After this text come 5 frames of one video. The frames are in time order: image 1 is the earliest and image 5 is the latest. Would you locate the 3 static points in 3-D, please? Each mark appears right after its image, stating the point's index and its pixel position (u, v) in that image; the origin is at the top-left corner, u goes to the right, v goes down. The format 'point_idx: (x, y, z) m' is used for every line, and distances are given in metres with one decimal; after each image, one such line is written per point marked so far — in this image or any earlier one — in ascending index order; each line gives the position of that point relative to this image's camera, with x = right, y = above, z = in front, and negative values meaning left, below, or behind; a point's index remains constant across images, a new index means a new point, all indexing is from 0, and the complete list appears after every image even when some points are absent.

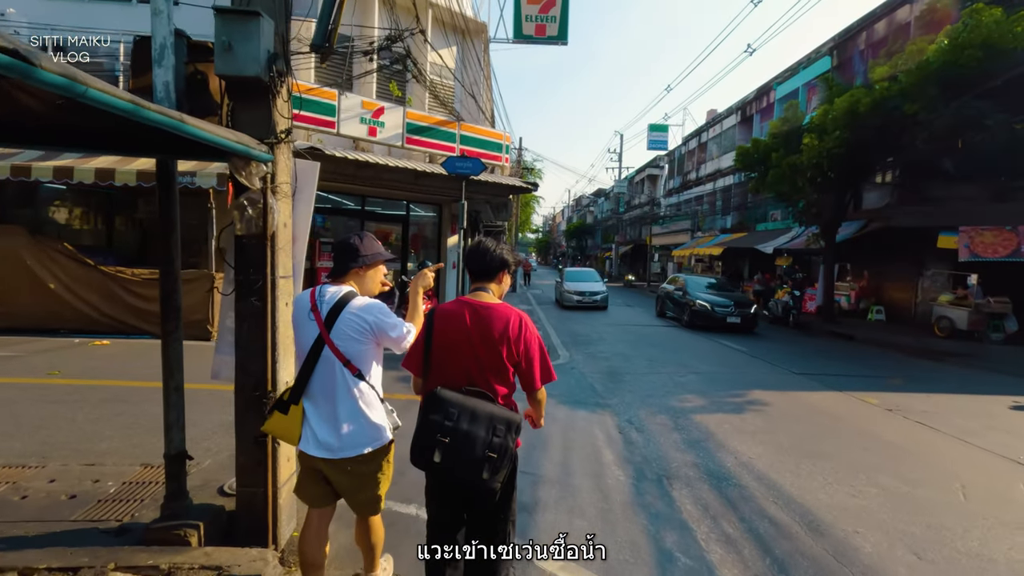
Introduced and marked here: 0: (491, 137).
0: (-0.5, +3.8, +13.4) m
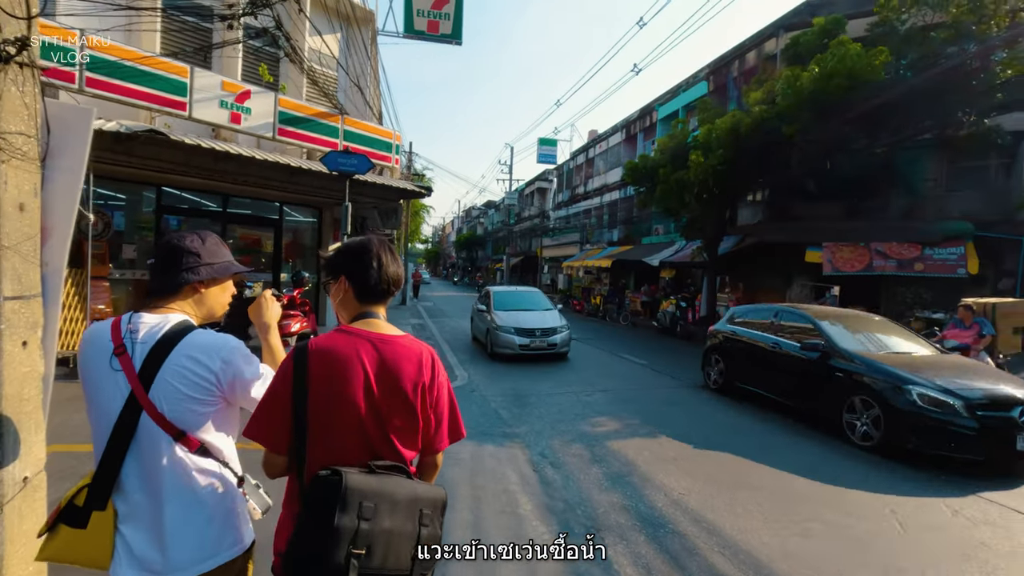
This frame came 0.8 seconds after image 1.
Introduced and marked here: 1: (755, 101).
0: (-3.0, +3.5, +12.2) m
1: (+6.6, +5.1, +14.6) m
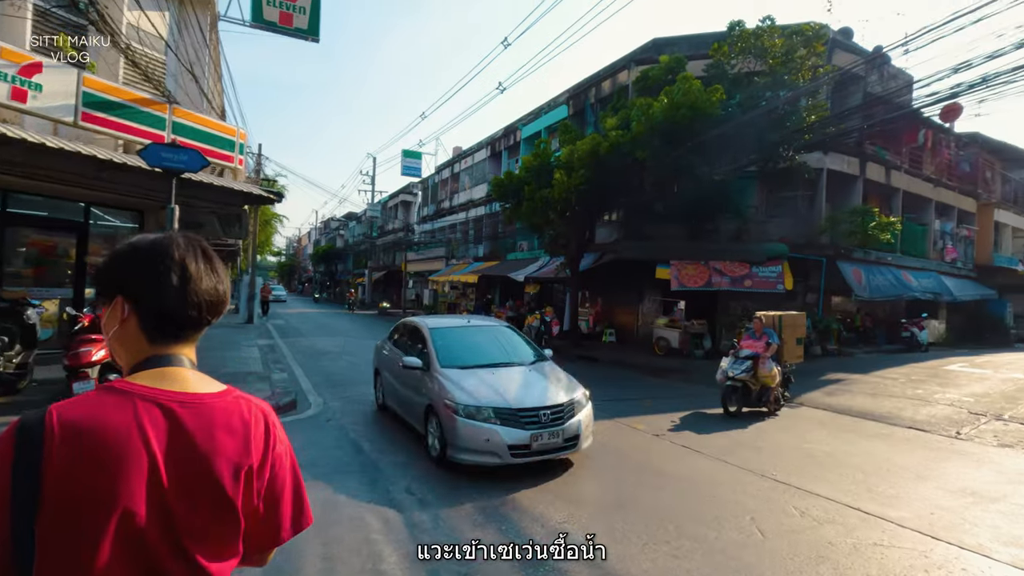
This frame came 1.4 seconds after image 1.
0: (-5.8, +3.1, +10.7) m
1: (+2.9, +4.7, +15.5) m
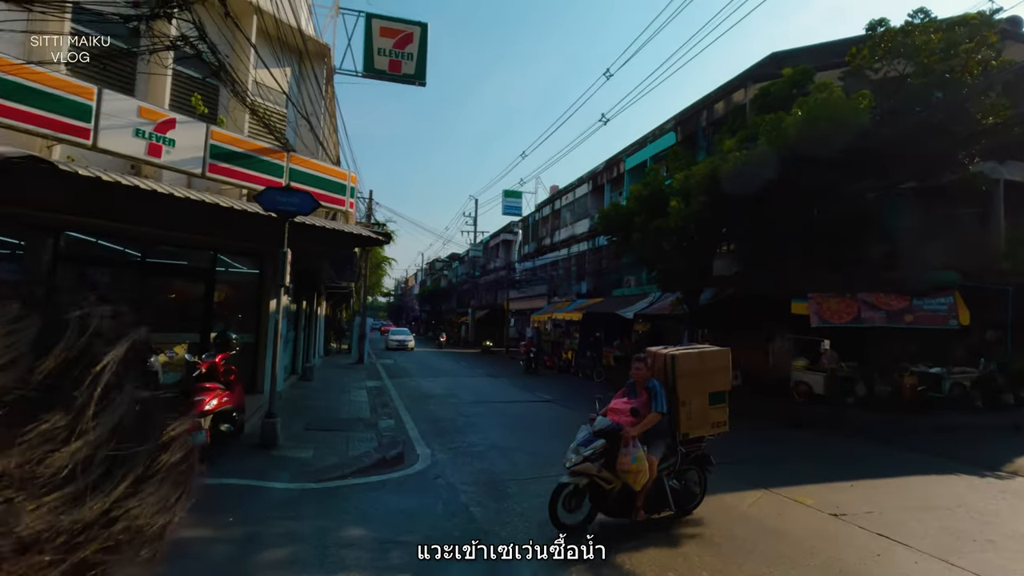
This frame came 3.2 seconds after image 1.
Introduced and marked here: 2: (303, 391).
0: (-3.6, +2.3, +10.8) m
1: (+5.8, +3.7, +14.1) m
2: (-5.2, -2.5, +13.2) m
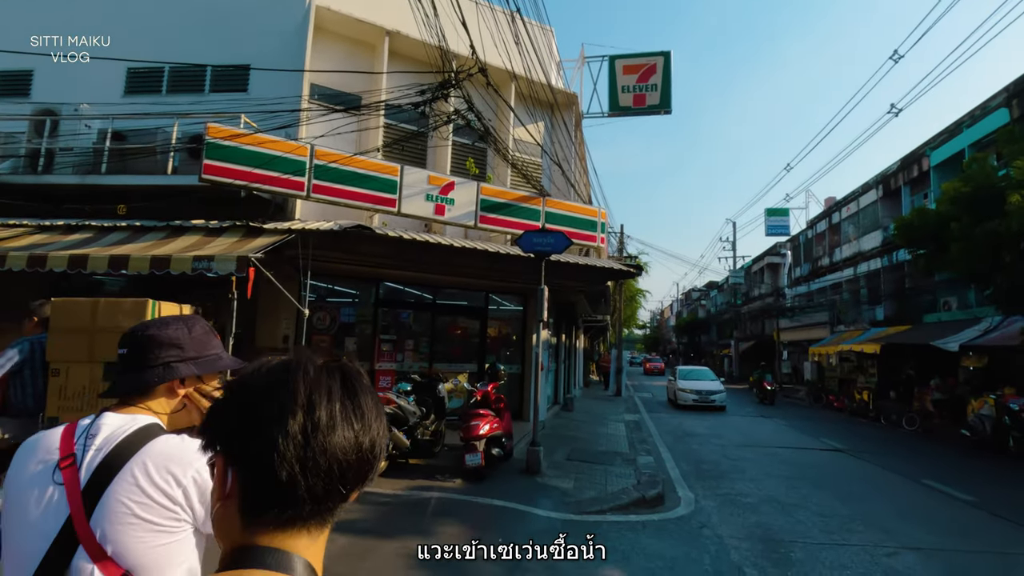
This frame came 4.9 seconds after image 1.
0: (+1.5, +1.6, +11.3) m
1: (+11.3, +3.3, +10.1) m
2: (+1.3, -3.4, +13.8) m
